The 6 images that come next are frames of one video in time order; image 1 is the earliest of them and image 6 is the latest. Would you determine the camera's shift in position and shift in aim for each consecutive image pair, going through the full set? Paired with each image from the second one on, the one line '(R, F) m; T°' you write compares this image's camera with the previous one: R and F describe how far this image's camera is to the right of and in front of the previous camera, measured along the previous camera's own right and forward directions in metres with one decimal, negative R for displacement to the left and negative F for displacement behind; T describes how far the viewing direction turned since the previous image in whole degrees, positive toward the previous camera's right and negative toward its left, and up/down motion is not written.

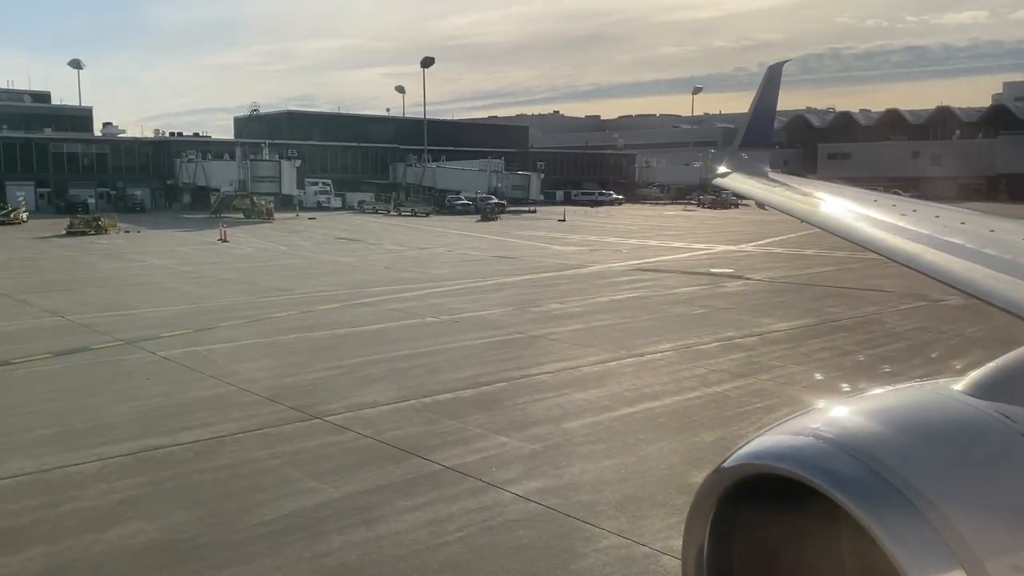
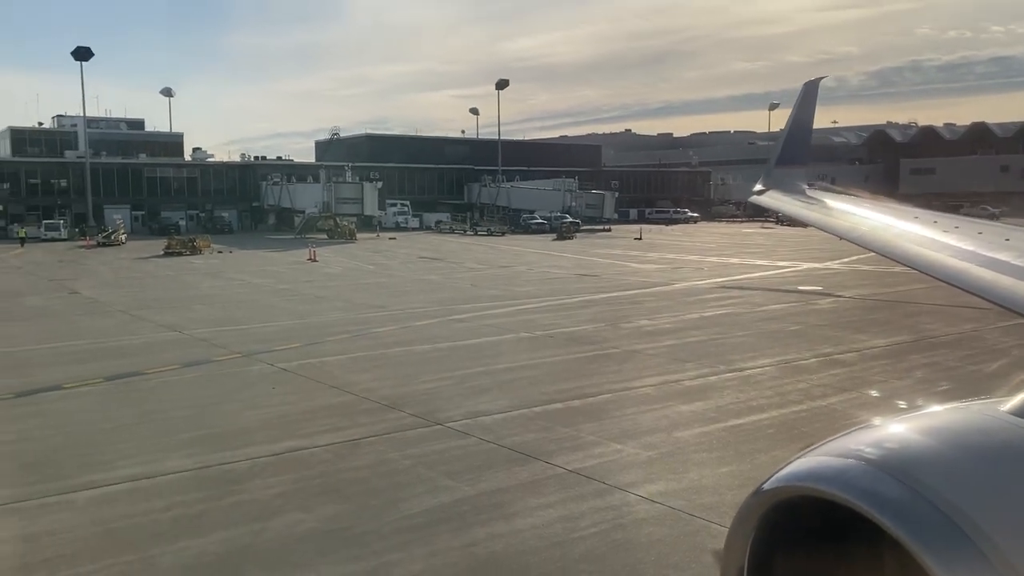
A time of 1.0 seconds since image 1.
(-0.5, -0.5) m; -5°
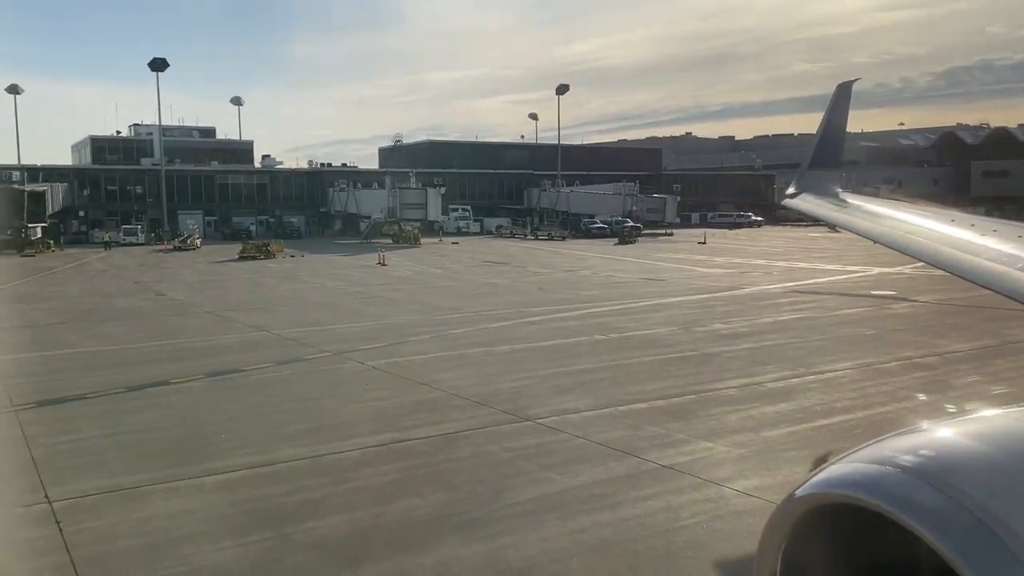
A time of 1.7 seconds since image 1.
(-0.4, -0.4) m; -4°
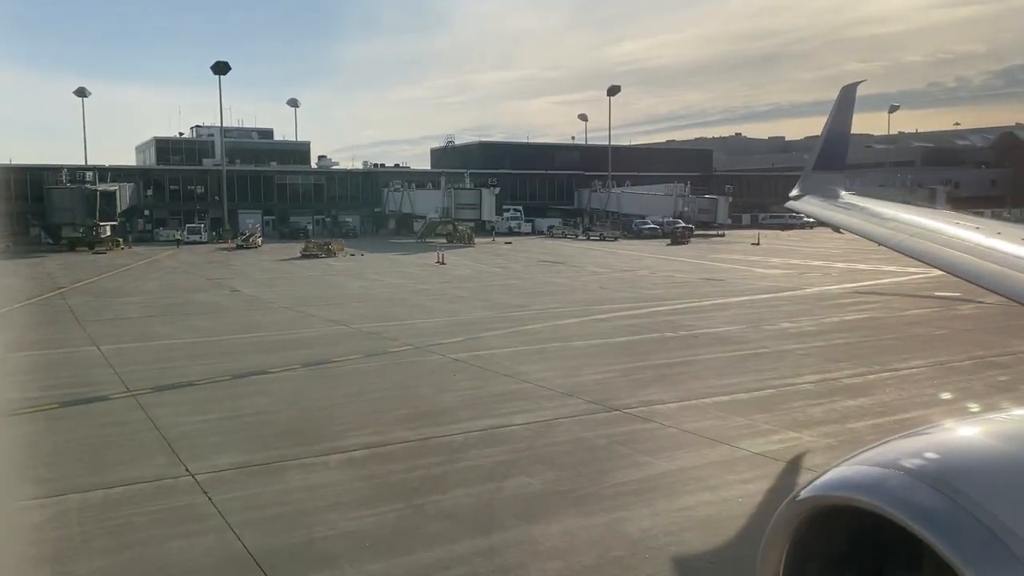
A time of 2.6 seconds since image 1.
(-0.6, -0.6) m; -3°
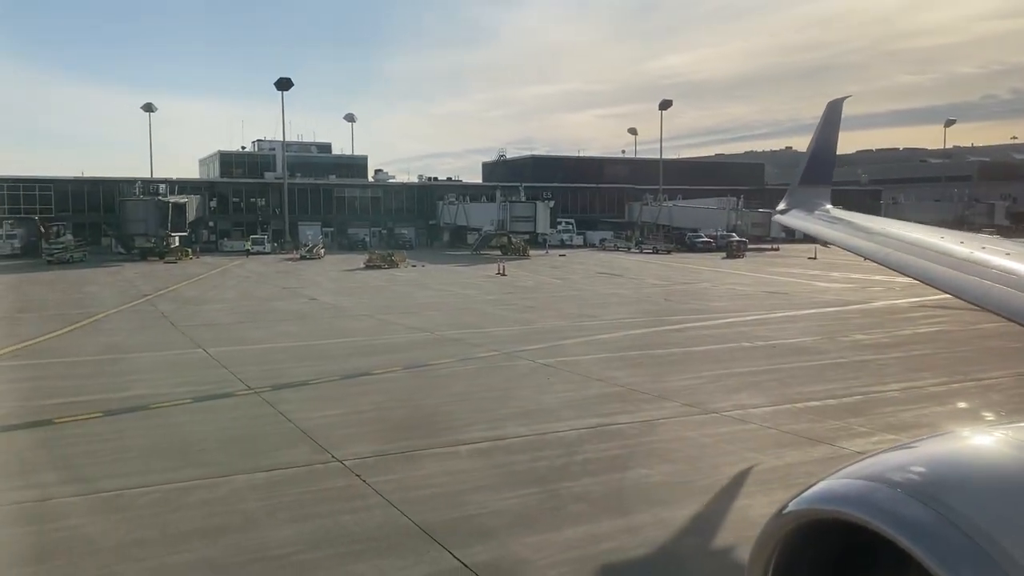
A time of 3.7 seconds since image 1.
(-0.9, -0.8) m; -3°
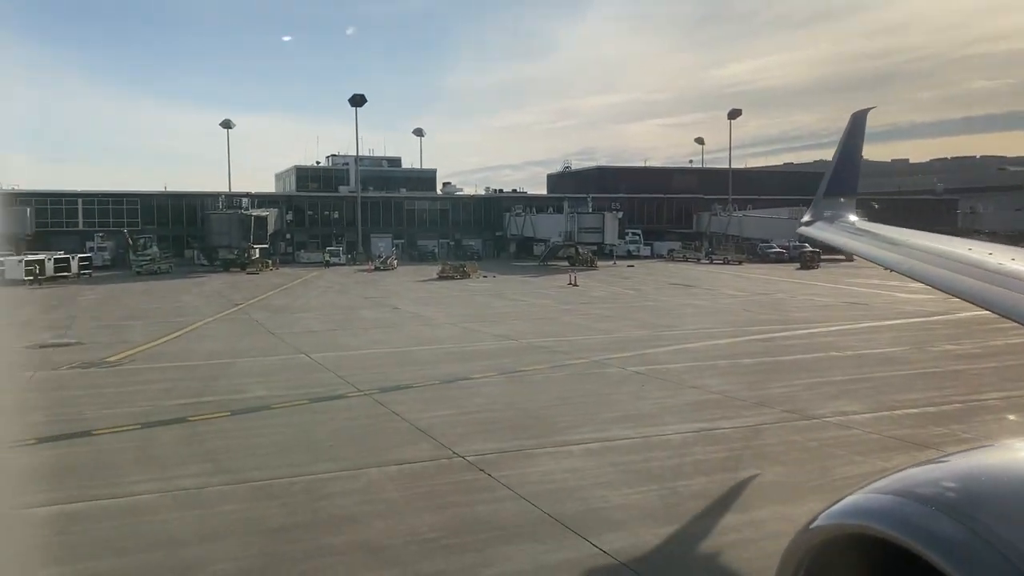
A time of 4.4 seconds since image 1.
(-0.7, -0.6) m; -4°
